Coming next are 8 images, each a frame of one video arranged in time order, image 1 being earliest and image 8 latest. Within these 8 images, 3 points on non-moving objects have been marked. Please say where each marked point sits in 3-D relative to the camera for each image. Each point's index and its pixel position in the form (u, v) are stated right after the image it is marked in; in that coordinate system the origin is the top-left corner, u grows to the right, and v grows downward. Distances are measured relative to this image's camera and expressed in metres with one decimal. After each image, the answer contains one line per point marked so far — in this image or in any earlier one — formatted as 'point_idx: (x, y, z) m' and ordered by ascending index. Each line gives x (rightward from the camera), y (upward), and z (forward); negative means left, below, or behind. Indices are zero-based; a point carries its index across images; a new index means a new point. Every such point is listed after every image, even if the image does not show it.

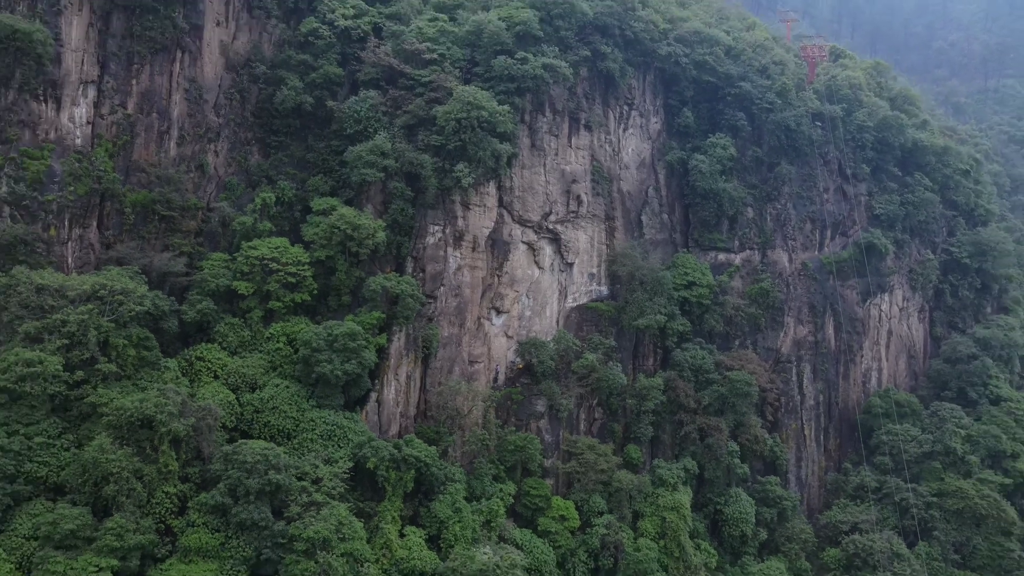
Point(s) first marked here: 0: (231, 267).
0: (-6.3, +0.5, +16.3) m
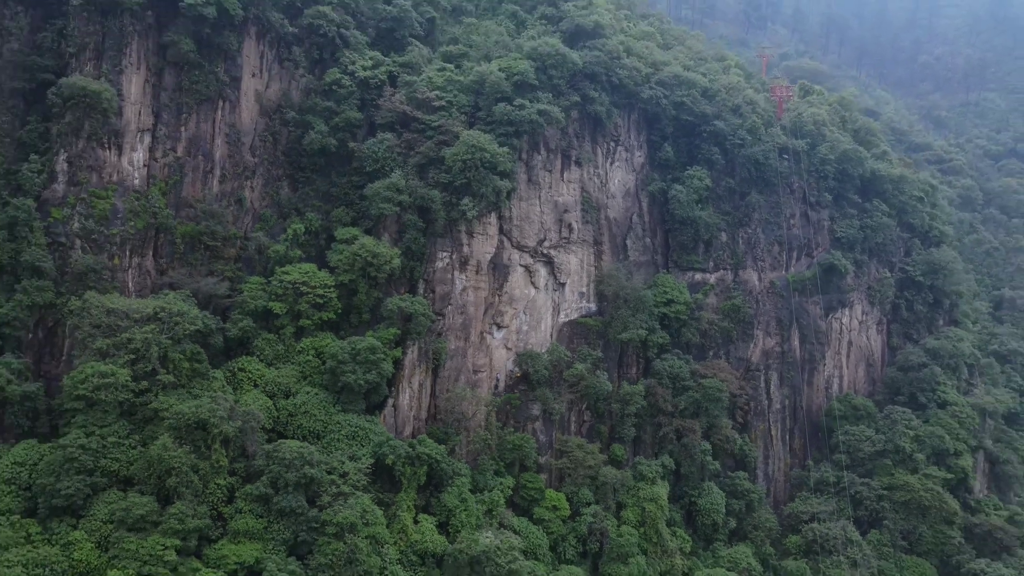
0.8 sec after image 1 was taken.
0: (-6.4, 0.0, +18.8) m
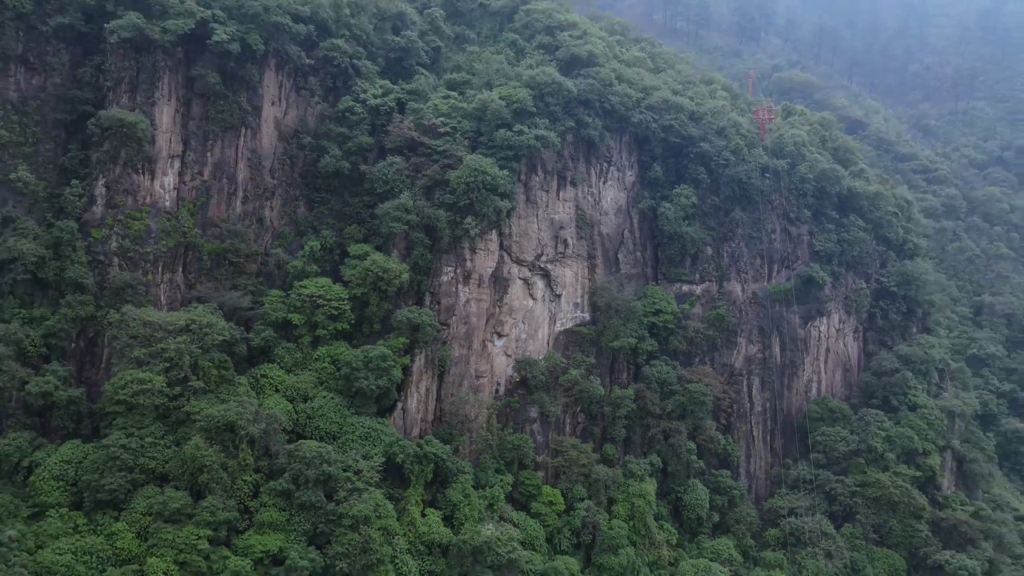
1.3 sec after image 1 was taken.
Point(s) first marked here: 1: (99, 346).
0: (-6.4, -0.4, +20.5) m
1: (-10.7, -1.5, +18.8) m
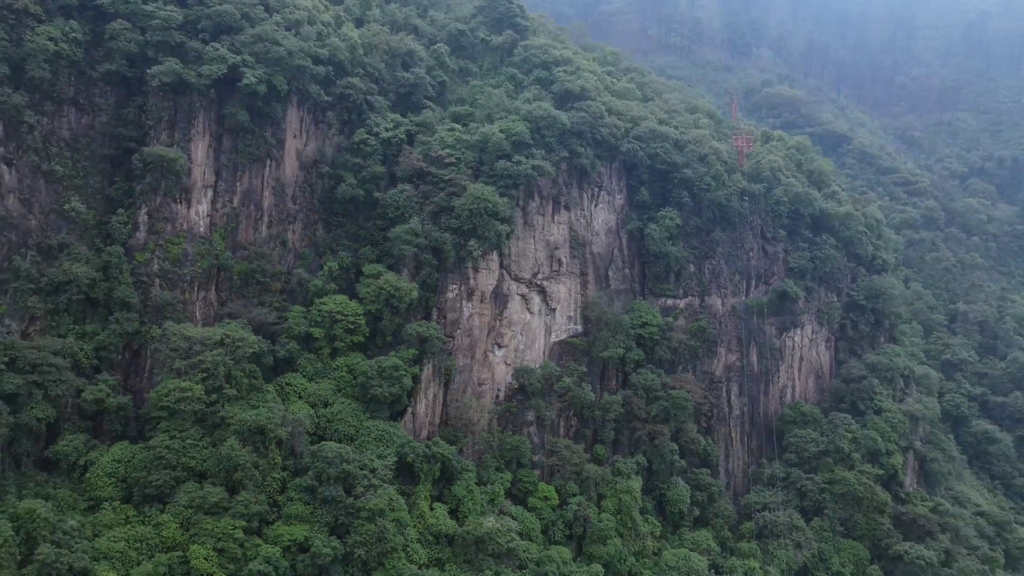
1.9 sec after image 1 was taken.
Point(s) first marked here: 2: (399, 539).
0: (-6.4, -0.9, +22.8) m
1: (-10.8, -2.0, +21.1) m
2: (-3.0, -6.7, +19.4) m
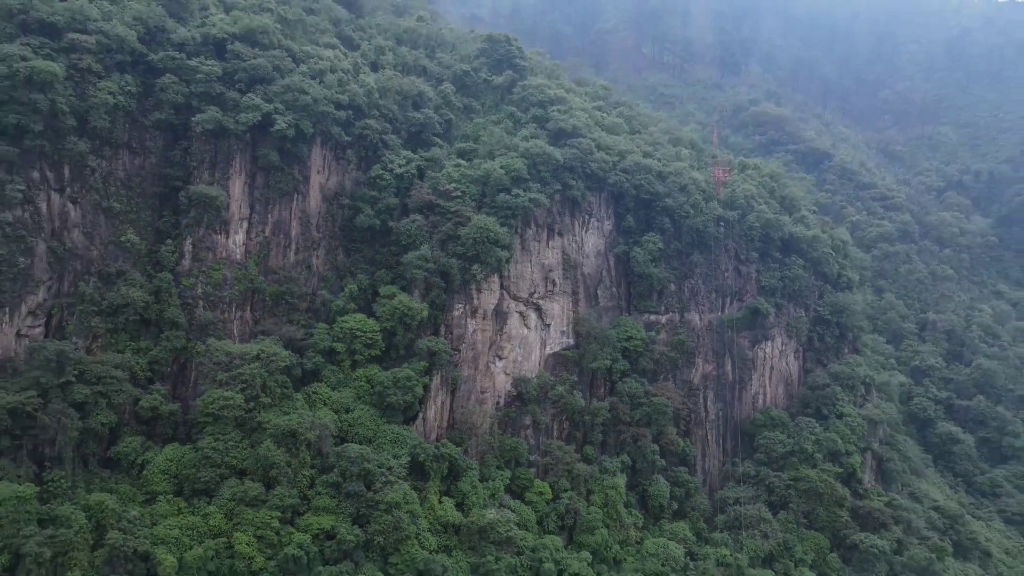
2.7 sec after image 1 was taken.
0: (-6.5, -1.6, +25.8) m
1: (-10.8, -2.7, +24.1) m
2: (-3.1, -7.5, +22.5) m
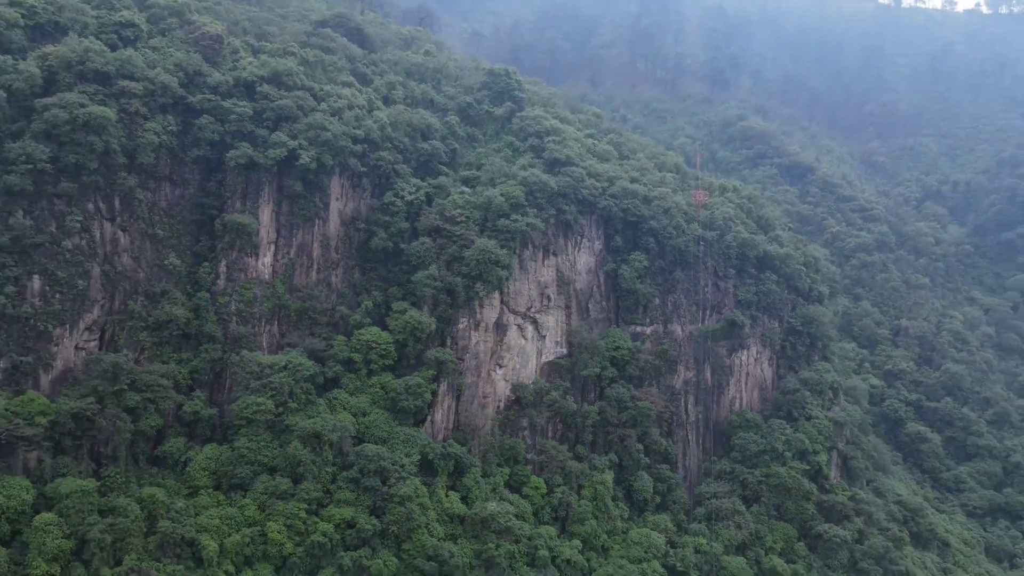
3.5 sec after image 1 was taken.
0: (-6.5, -2.3, +28.9) m
1: (-10.8, -3.4, +27.2) m
2: (-3.1, -8.2, +25.6) m
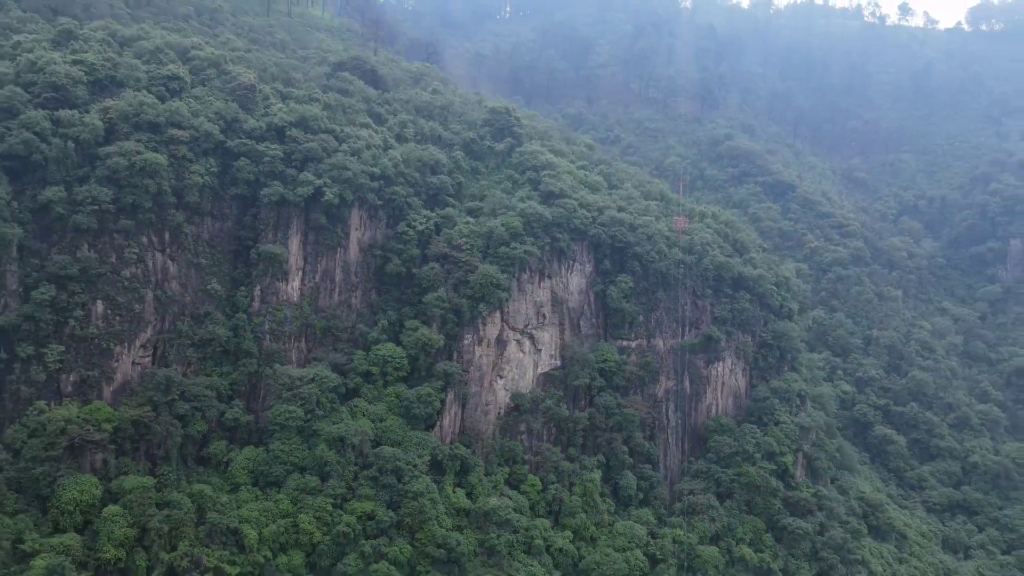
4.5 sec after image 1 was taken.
0: (-6.5, -3.2, +32.7) m
1: (-10.9, -4.3, +31.1) m
2: (-3.2, -9.1, +29.5) m
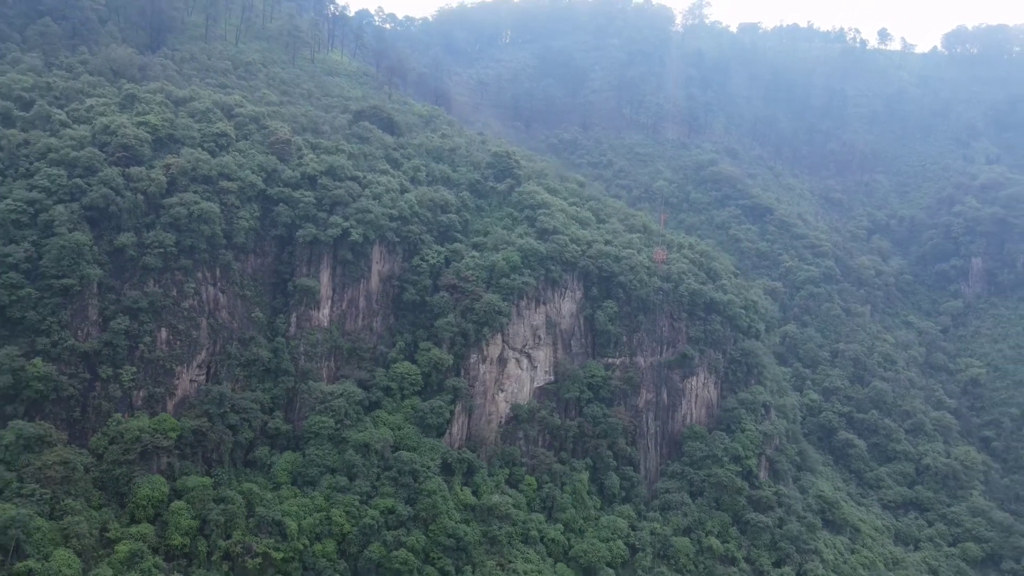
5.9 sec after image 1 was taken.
0: (-6.6, -4.6, +38.0) m
1: (-10.9, -5.7, +36.4) m
2: (-3.2, -10.5, +34.8) m
